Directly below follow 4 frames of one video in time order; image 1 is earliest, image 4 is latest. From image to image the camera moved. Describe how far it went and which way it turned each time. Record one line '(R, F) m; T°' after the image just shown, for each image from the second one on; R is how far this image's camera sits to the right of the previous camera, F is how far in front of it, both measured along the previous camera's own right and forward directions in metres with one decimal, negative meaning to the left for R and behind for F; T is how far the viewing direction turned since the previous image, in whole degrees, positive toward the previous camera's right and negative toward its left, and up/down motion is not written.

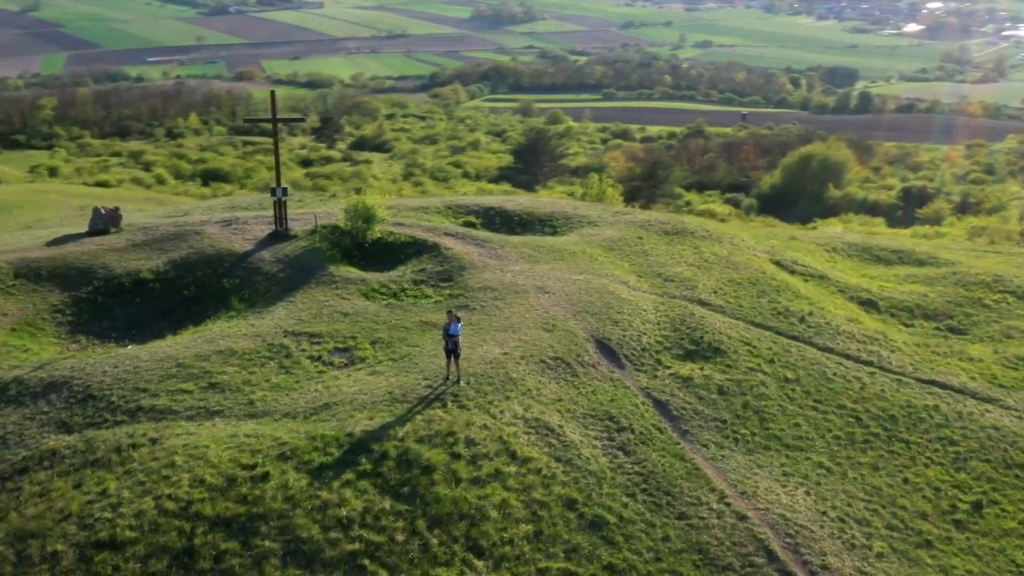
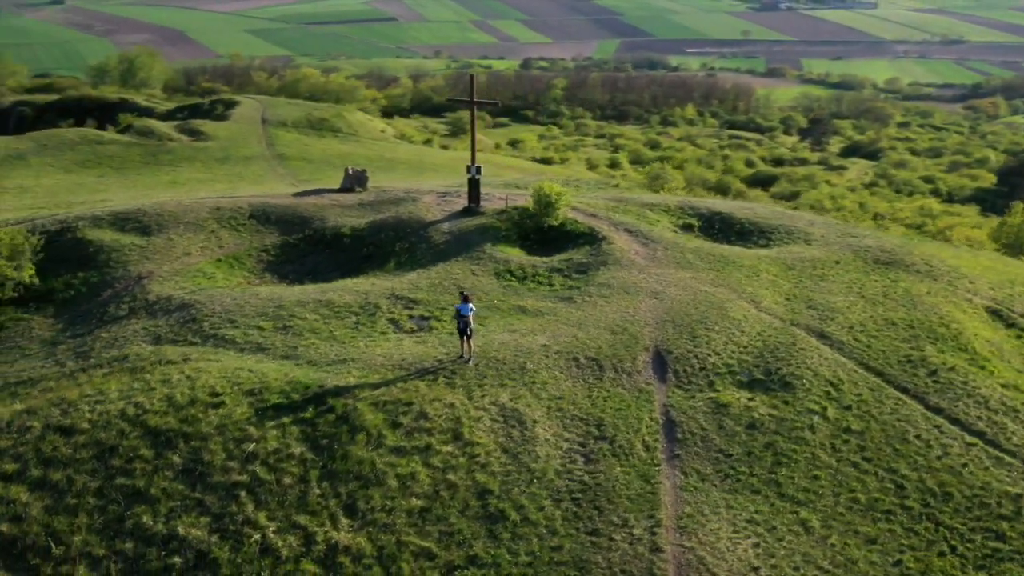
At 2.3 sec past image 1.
(+8.0, +1.5) m; -25°
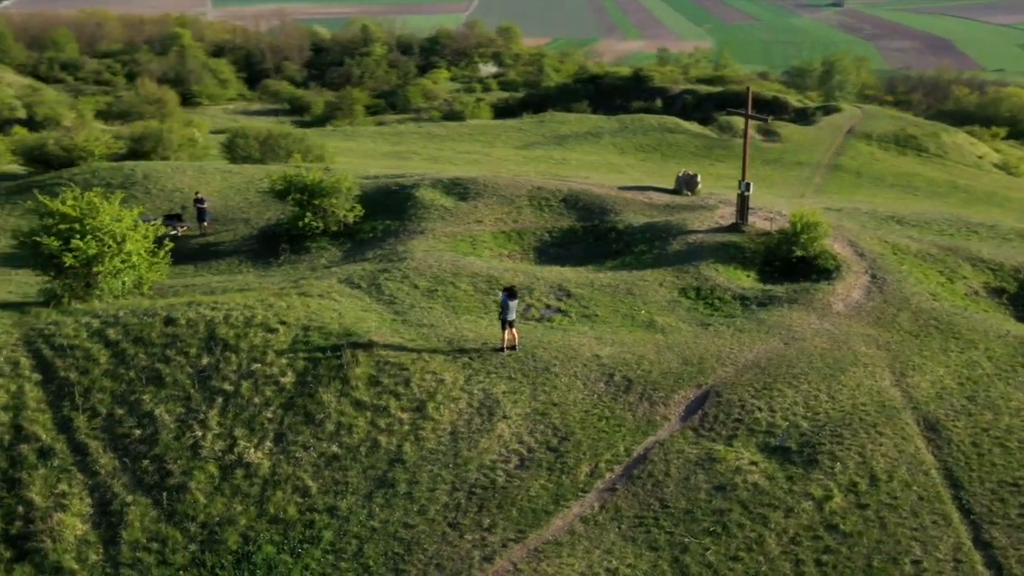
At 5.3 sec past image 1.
(+10.8, +3.0) m; -35°
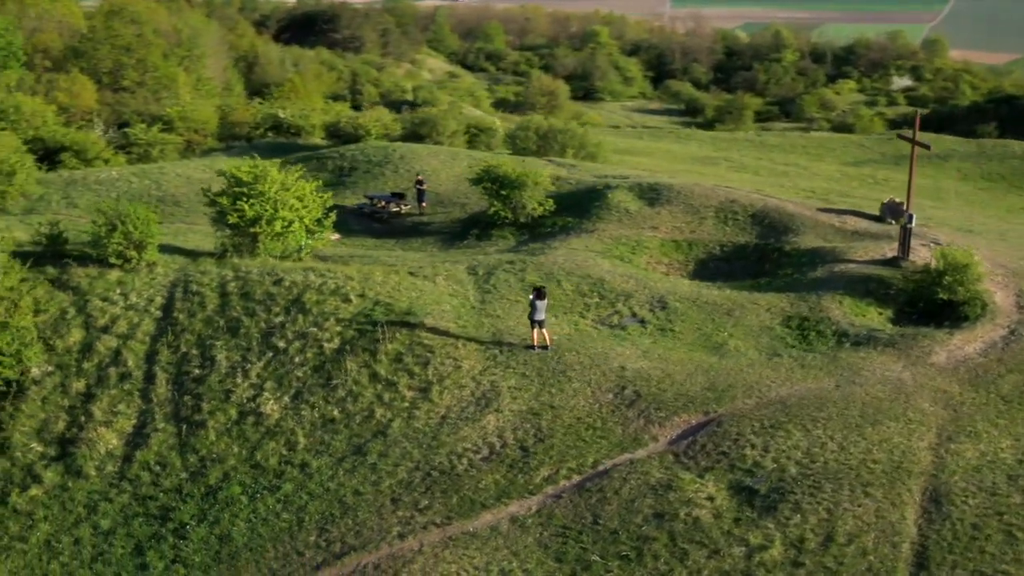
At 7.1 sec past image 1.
(+6.8, +0.9) m; -21°
